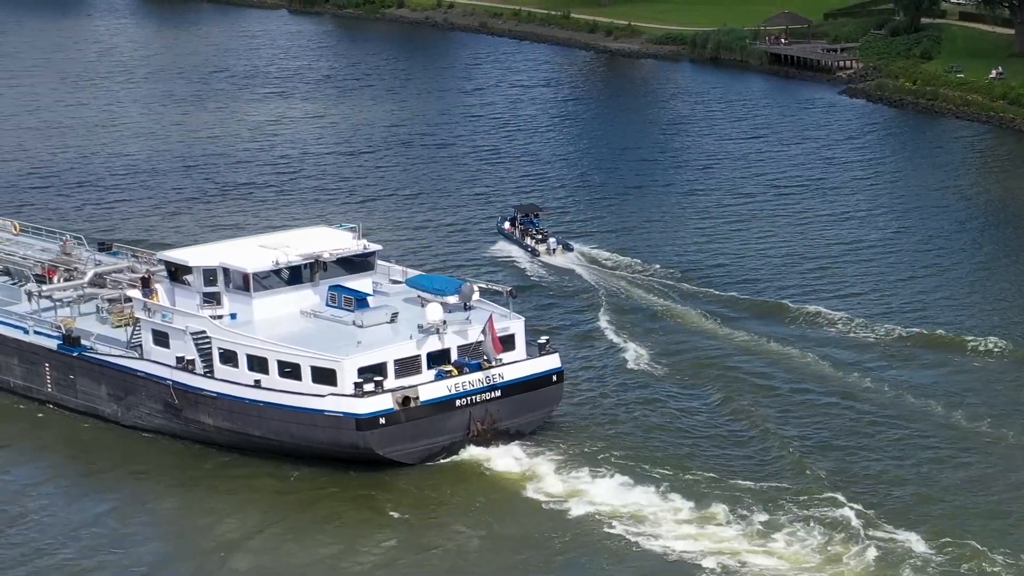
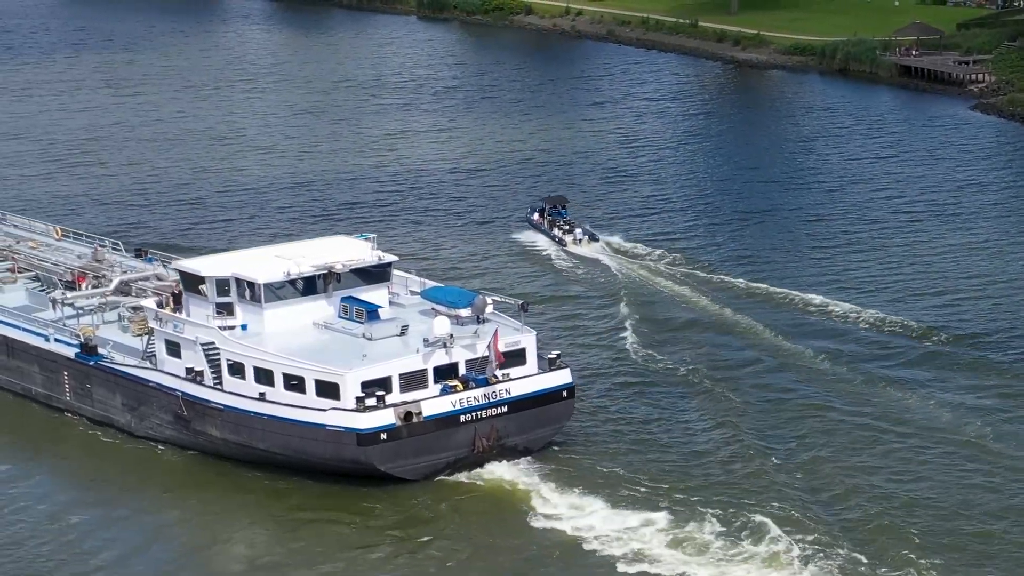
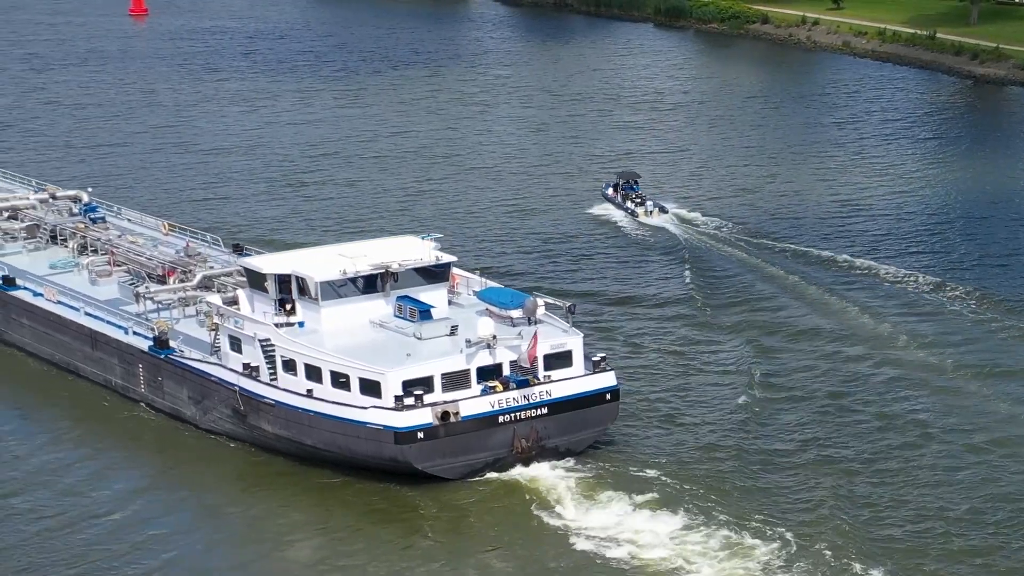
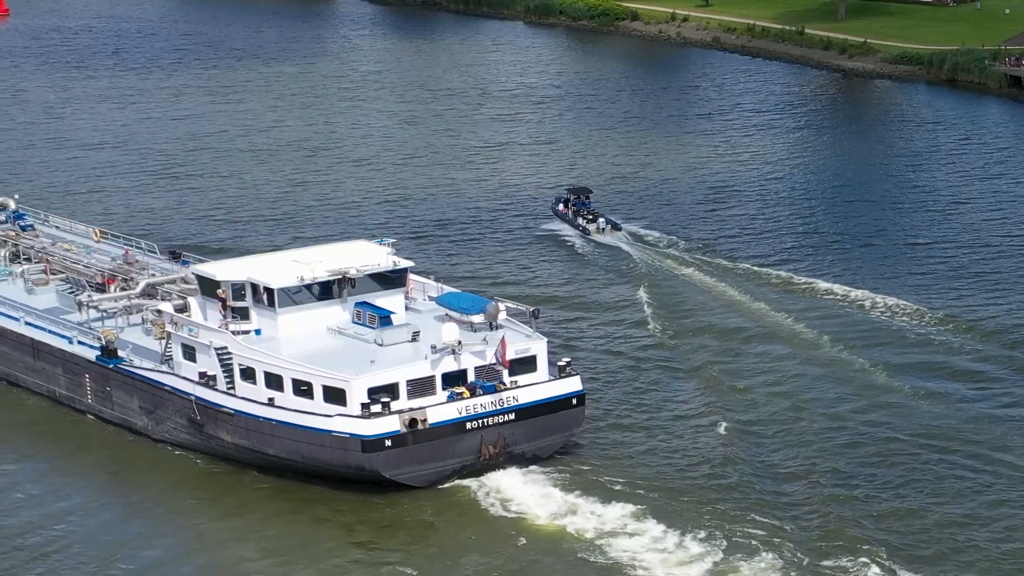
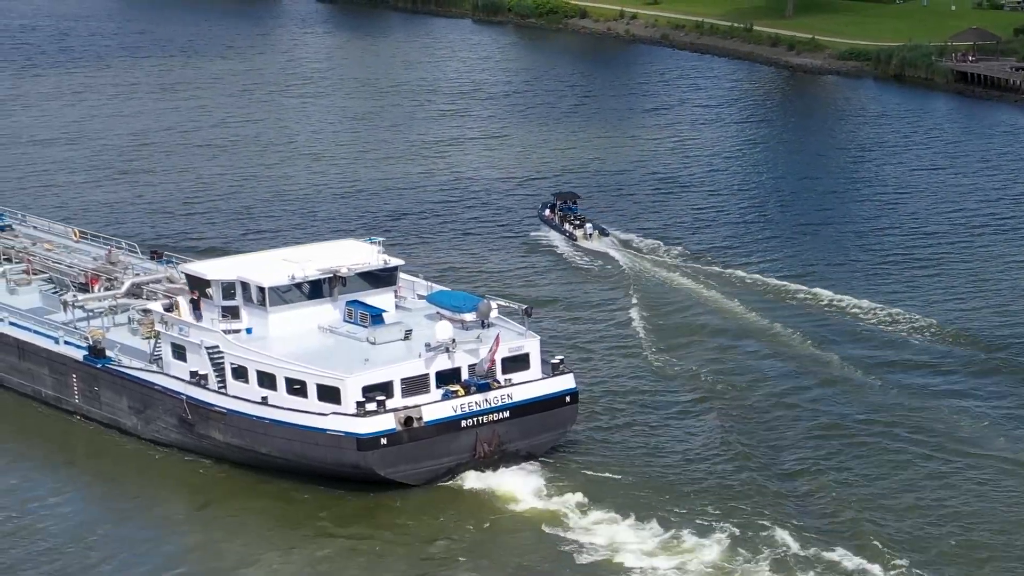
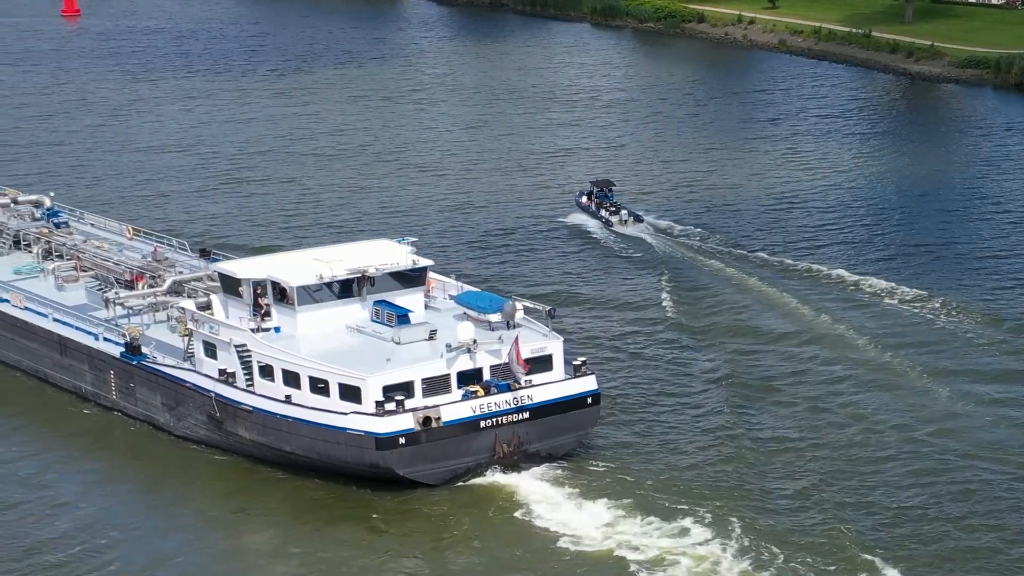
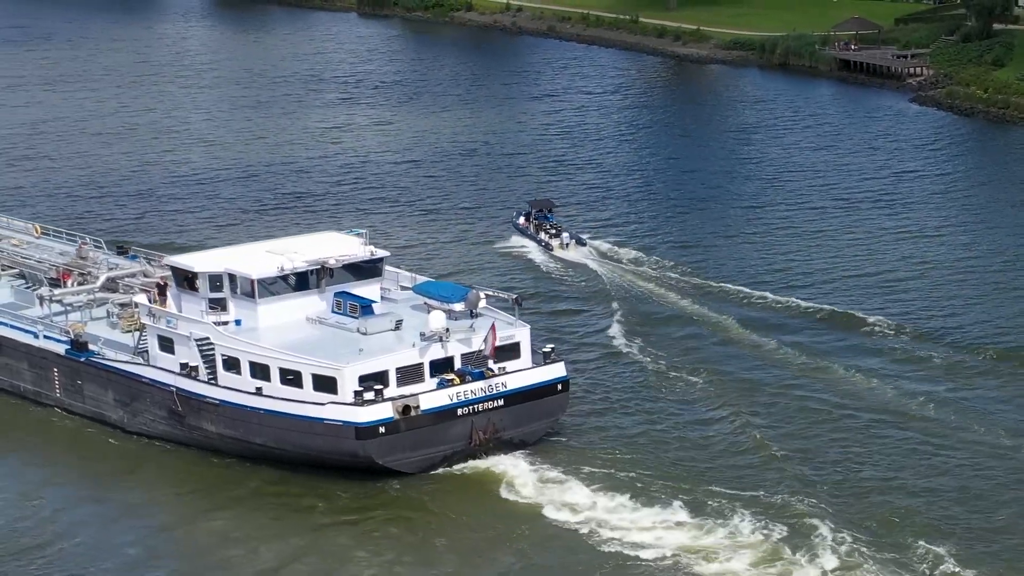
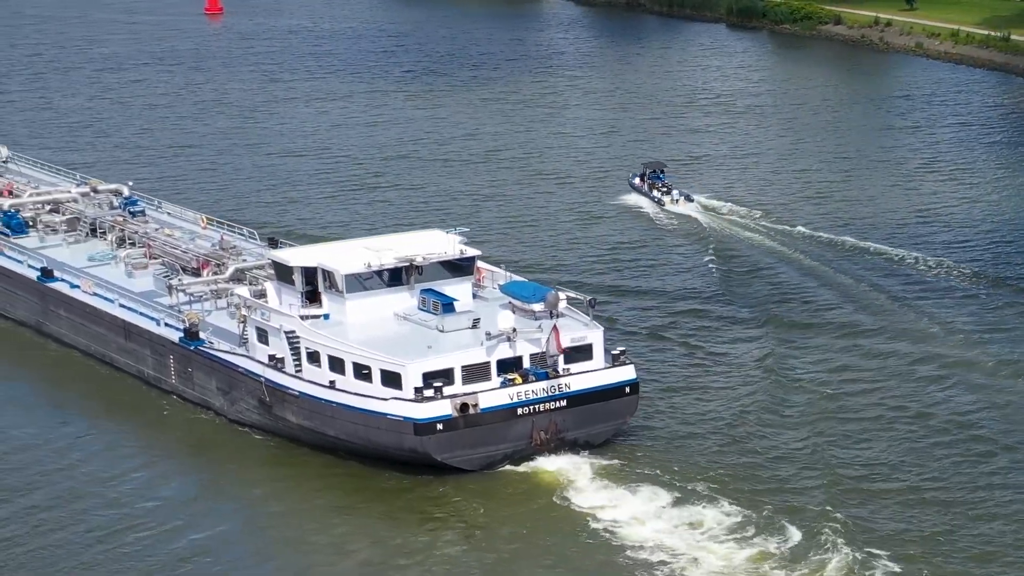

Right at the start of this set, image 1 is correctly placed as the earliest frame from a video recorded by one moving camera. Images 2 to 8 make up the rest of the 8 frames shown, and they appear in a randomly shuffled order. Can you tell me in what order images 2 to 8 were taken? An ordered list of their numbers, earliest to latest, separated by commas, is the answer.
7, 2, 5, 4, 6, 3, 8
